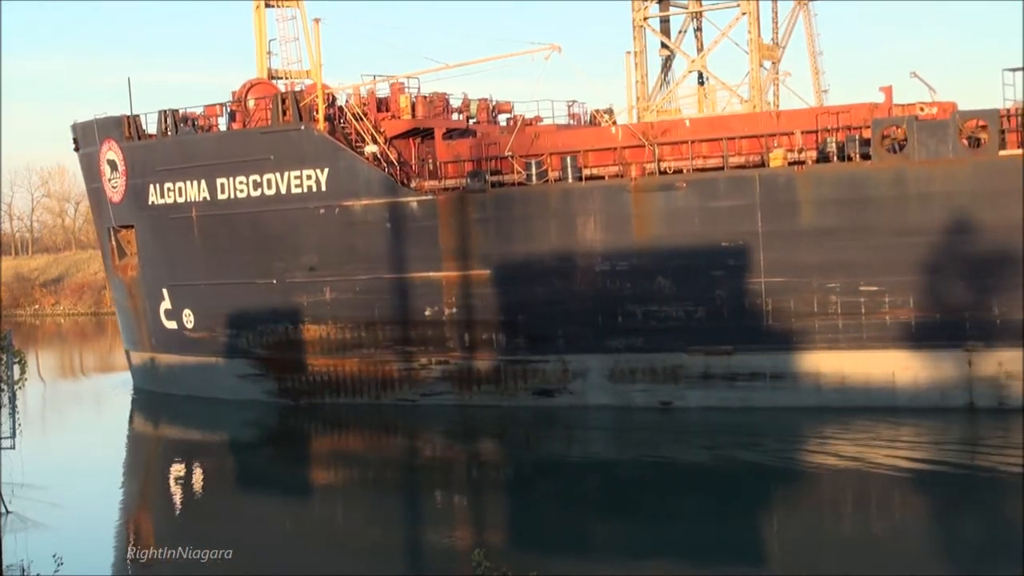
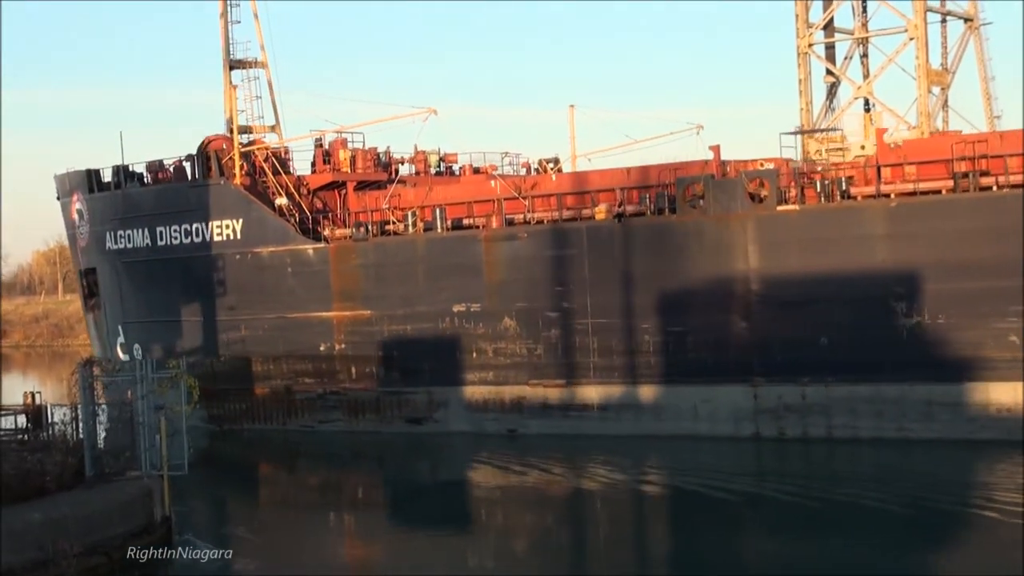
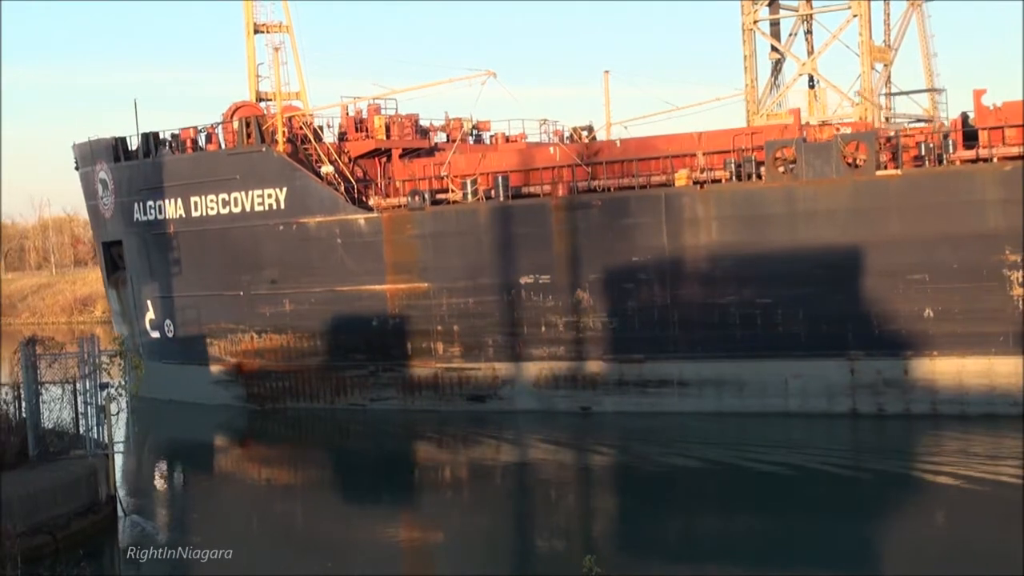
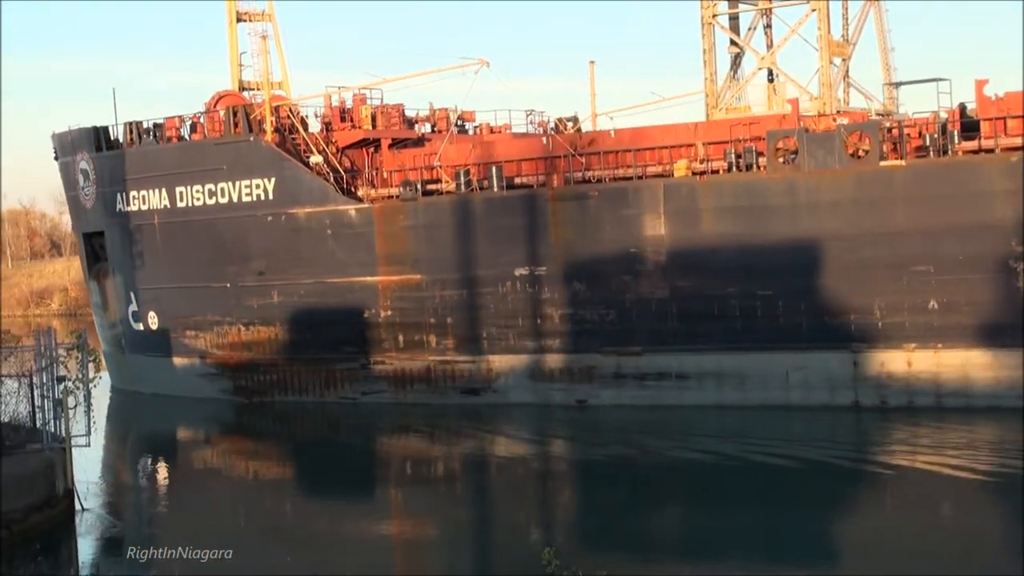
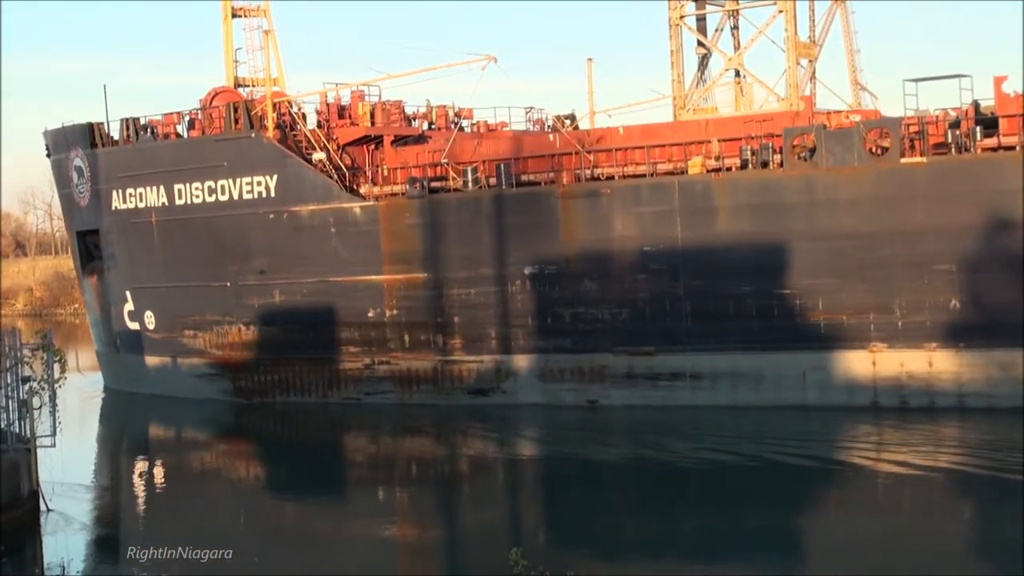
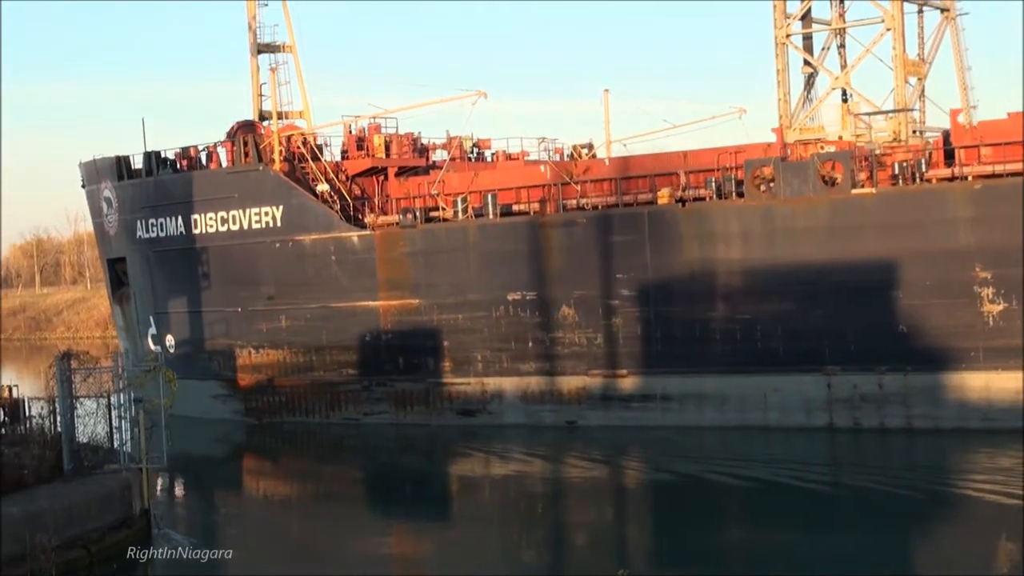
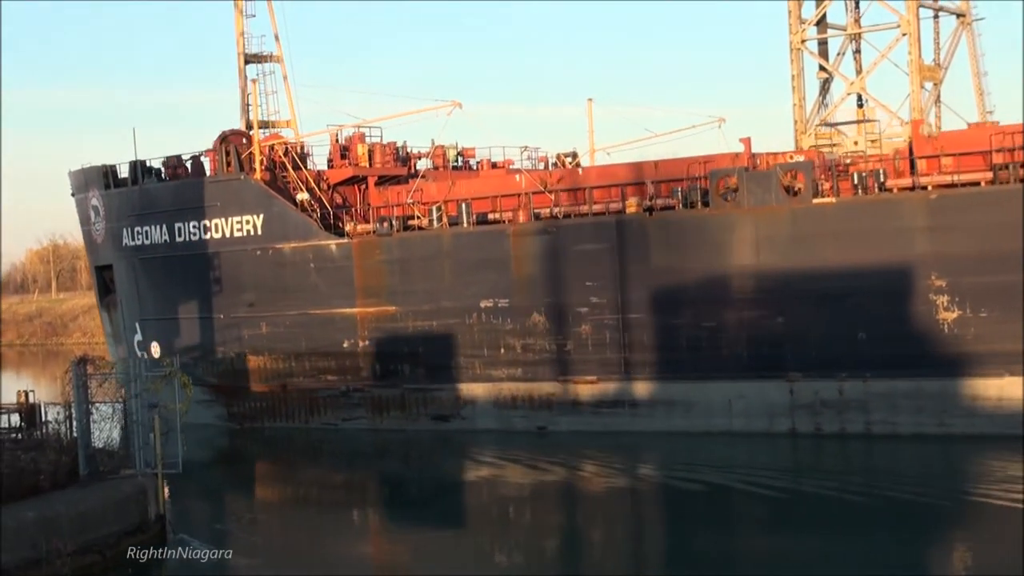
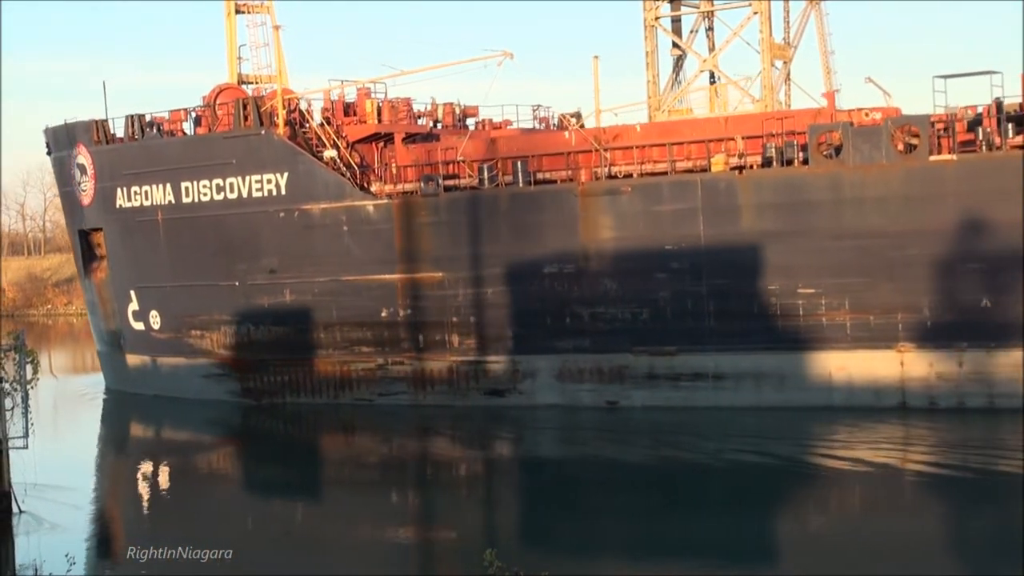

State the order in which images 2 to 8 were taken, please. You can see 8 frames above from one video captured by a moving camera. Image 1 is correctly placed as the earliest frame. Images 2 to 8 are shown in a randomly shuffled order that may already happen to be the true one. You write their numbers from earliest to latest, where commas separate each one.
8, 5, 4, 3, 6, 7, 2
